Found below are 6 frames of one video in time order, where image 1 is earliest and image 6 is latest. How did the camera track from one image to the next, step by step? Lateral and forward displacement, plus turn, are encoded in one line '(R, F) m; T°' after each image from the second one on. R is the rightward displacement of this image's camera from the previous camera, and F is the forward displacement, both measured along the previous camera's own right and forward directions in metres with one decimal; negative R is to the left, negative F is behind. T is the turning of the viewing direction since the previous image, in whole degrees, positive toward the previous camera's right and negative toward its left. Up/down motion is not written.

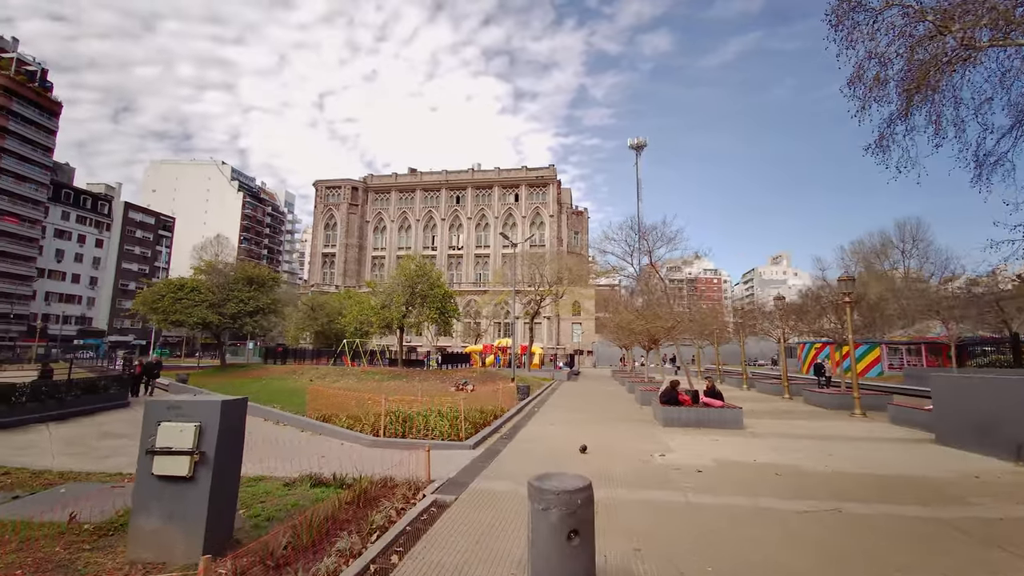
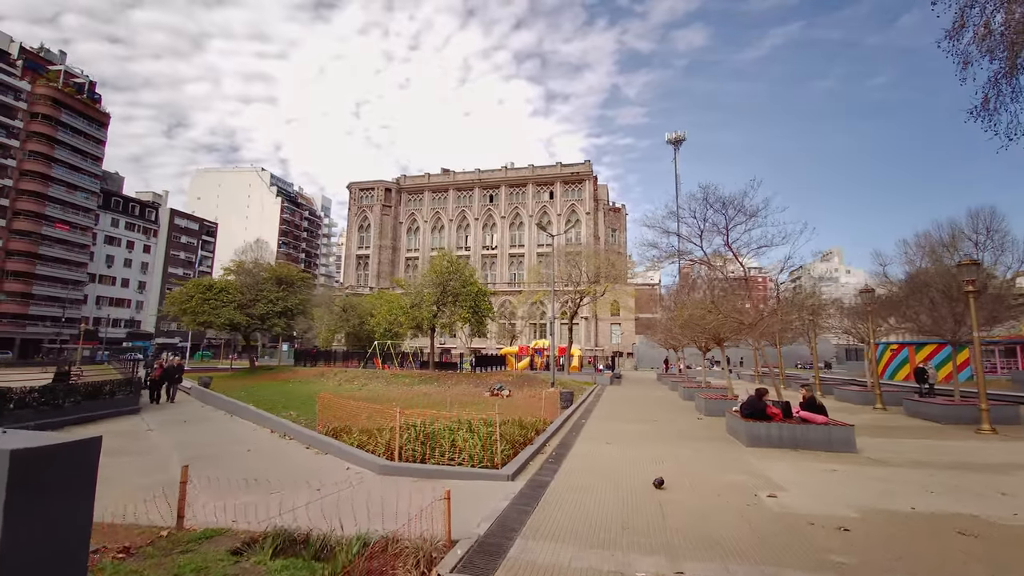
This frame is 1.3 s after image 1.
(-0.2, +2.1) m; -4°
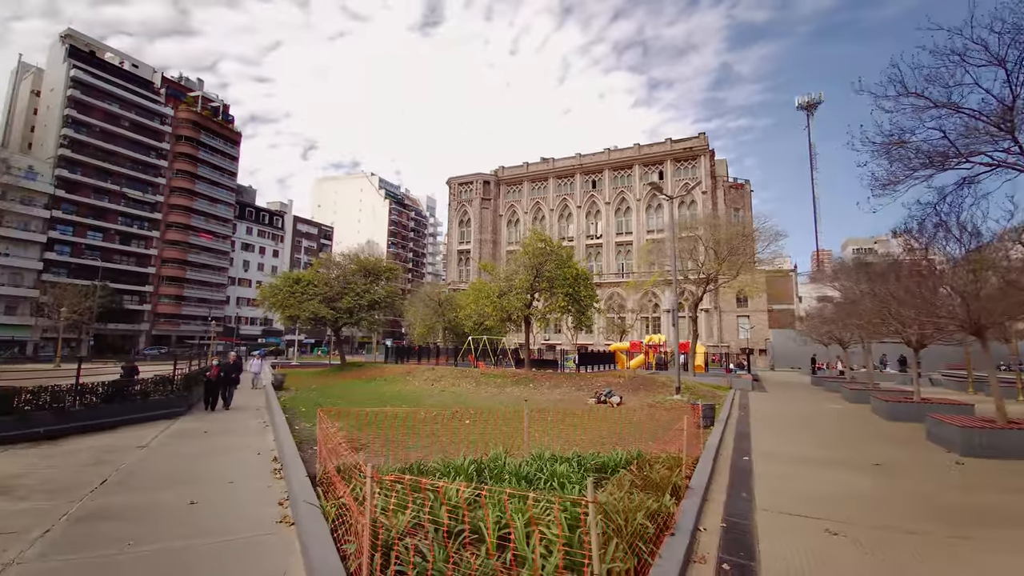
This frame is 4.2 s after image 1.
(-0.1, +4.4) m; -12°
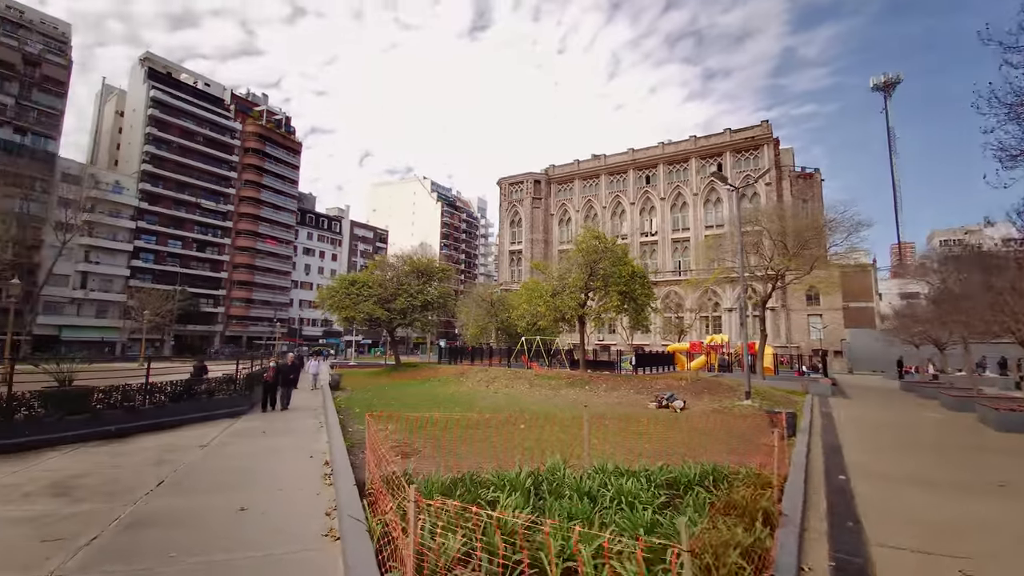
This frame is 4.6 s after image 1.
(-0.1, +0.6) m; -6°
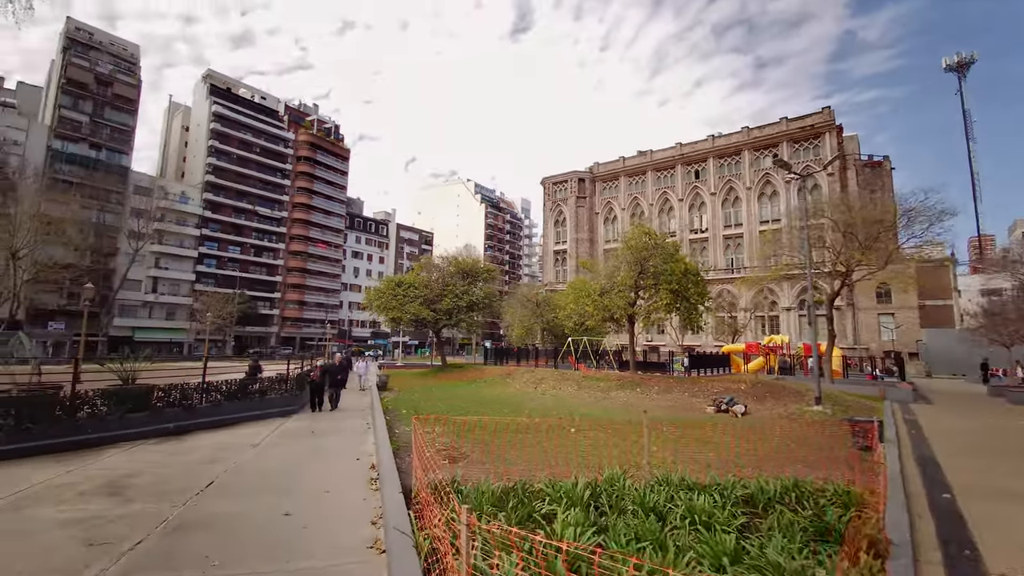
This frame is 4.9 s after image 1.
(-0.1, +0.4) m; -5°
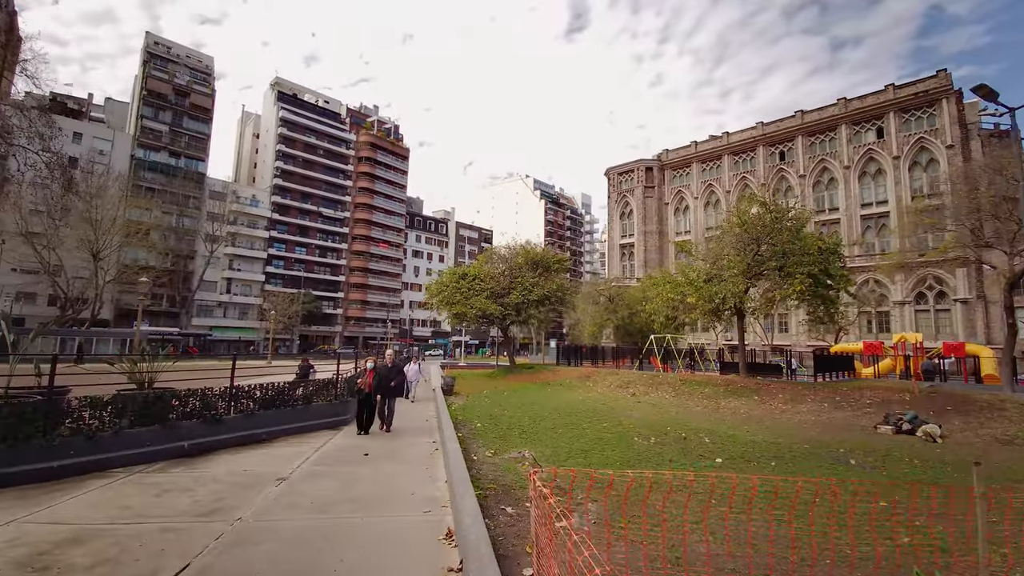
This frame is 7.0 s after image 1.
(-1.0, +3.0) m; -7°
